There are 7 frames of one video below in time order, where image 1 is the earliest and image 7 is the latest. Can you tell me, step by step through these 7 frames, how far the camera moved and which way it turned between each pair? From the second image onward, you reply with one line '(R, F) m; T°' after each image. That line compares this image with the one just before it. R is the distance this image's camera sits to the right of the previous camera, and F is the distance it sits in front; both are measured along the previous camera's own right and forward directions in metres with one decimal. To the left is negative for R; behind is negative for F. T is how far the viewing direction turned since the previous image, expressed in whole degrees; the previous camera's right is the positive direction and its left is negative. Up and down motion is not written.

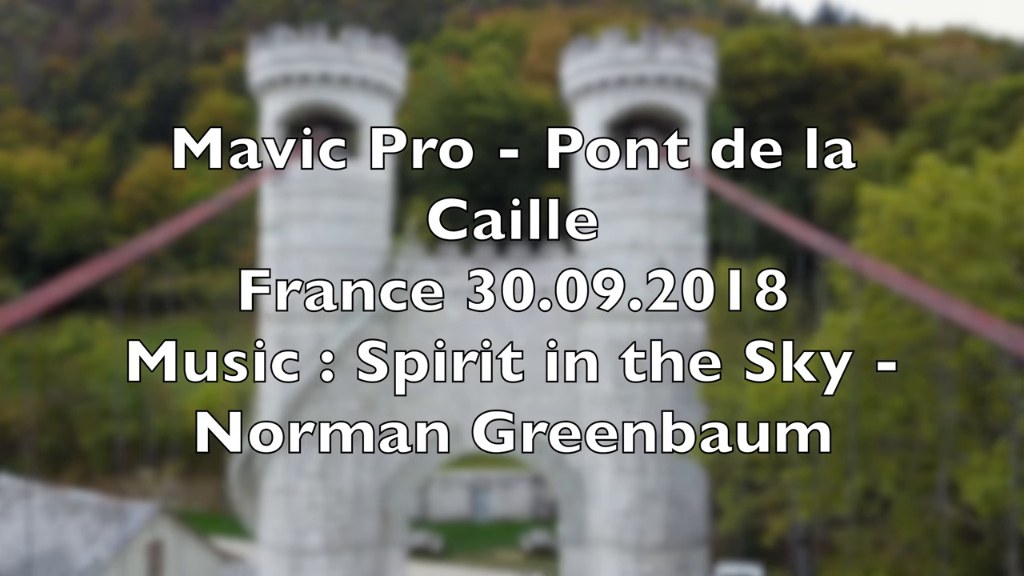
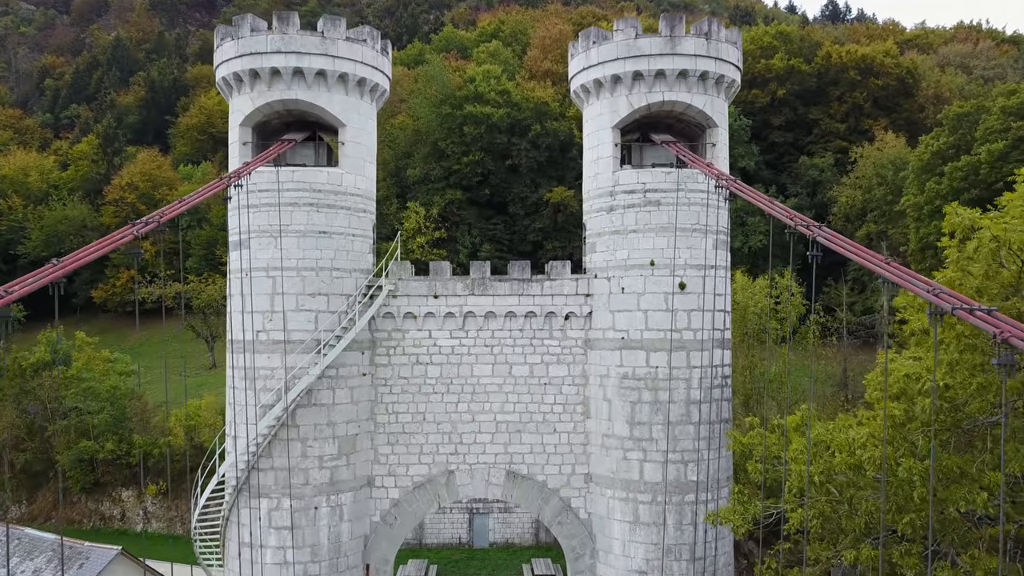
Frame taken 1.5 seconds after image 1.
(0.0, +1.6) m; 0°
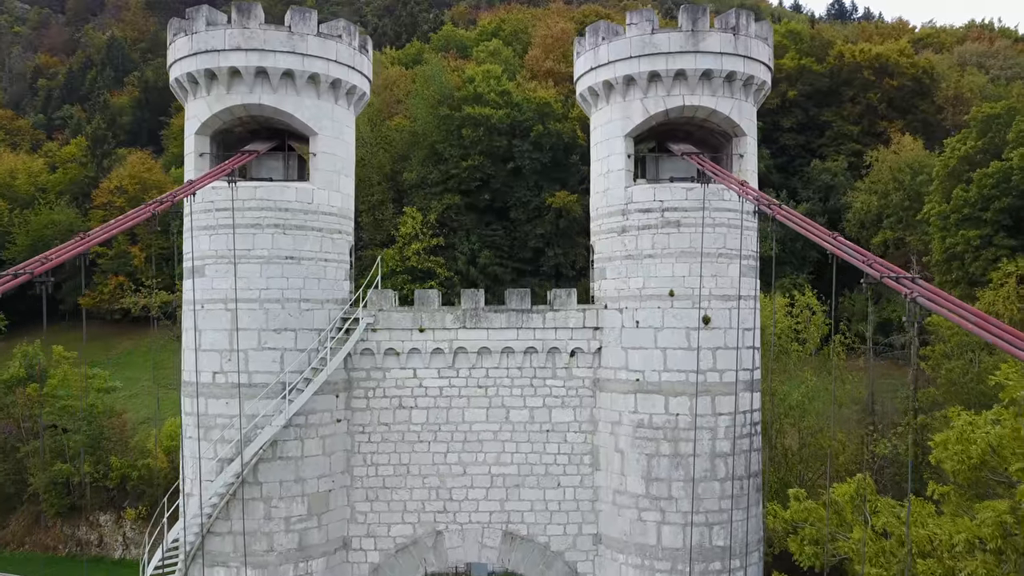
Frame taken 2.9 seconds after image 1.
(0.0, +1.5) m; 0°
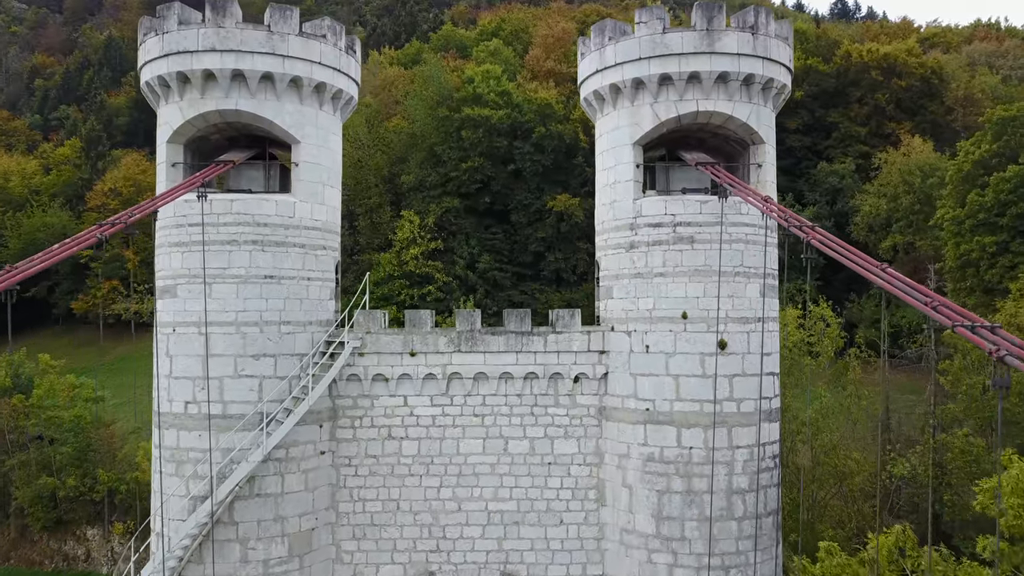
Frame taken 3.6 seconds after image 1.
(0.0, +0.8) m; 0°
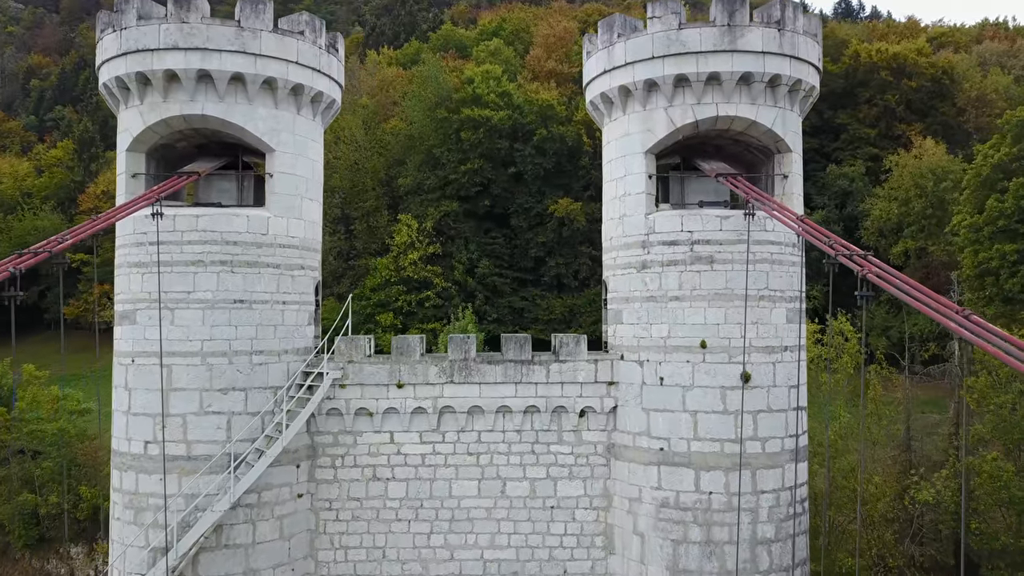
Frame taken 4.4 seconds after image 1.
(0.0, +0.9) m; 0°
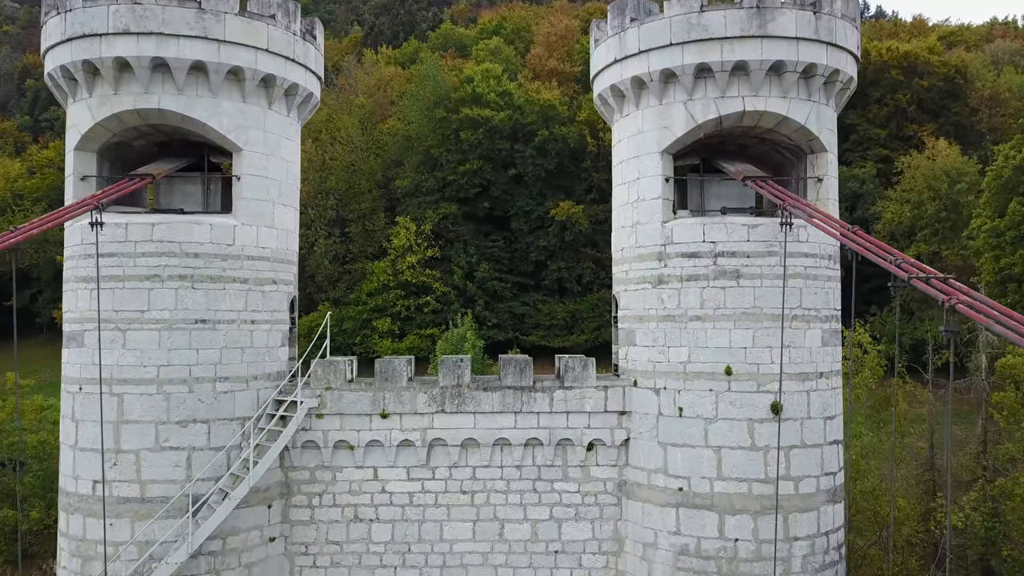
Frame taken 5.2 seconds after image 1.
(0.0, +0.9) m; 0°
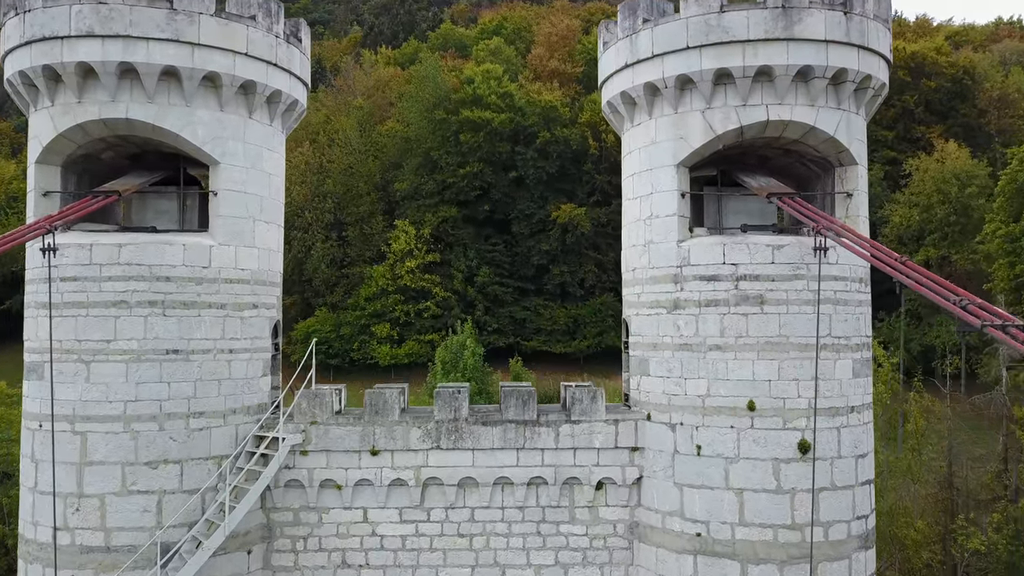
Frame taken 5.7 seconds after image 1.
(0.0, +0.6) m; 0°
